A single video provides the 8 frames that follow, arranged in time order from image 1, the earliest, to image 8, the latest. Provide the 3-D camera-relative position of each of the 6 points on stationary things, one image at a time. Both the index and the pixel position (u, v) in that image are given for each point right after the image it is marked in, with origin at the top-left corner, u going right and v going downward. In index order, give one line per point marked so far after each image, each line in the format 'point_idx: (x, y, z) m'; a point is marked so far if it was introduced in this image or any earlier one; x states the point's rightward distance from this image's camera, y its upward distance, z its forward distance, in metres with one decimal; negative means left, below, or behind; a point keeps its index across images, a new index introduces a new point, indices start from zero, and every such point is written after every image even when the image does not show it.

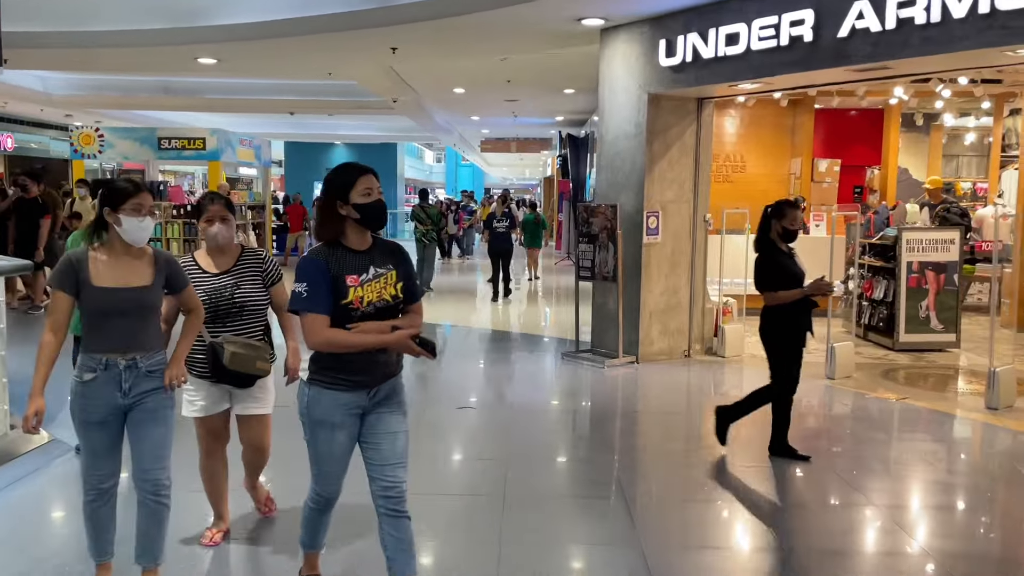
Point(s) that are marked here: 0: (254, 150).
0: (-3.5, +1.9, +11.5) m
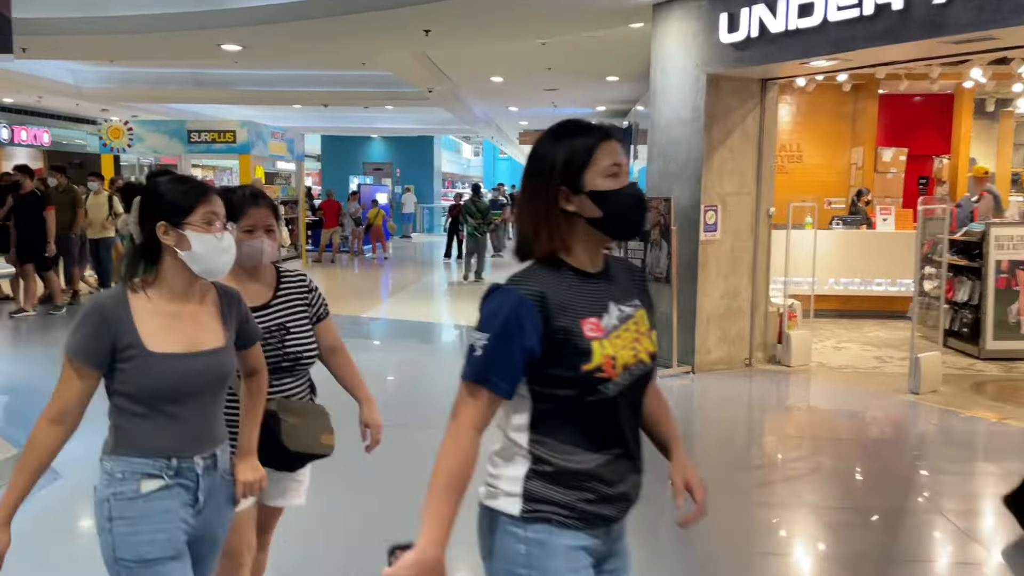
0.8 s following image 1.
0: (-3.0, +1.9, +11.2) m
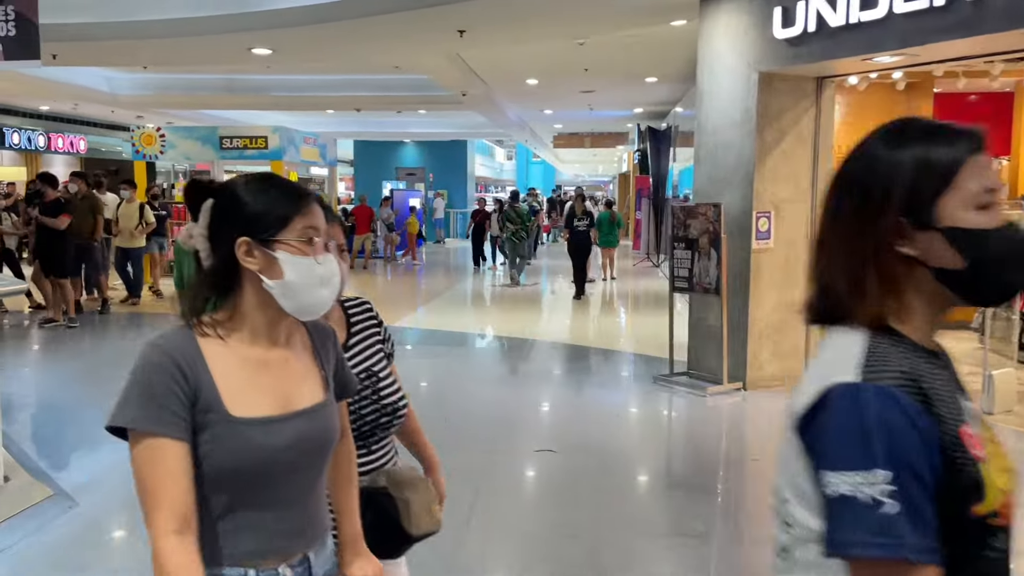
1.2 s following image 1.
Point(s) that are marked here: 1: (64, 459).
0: (-2.5, +1.8, +11.1) m
1: (-2.1, -0.8, +3.9) m
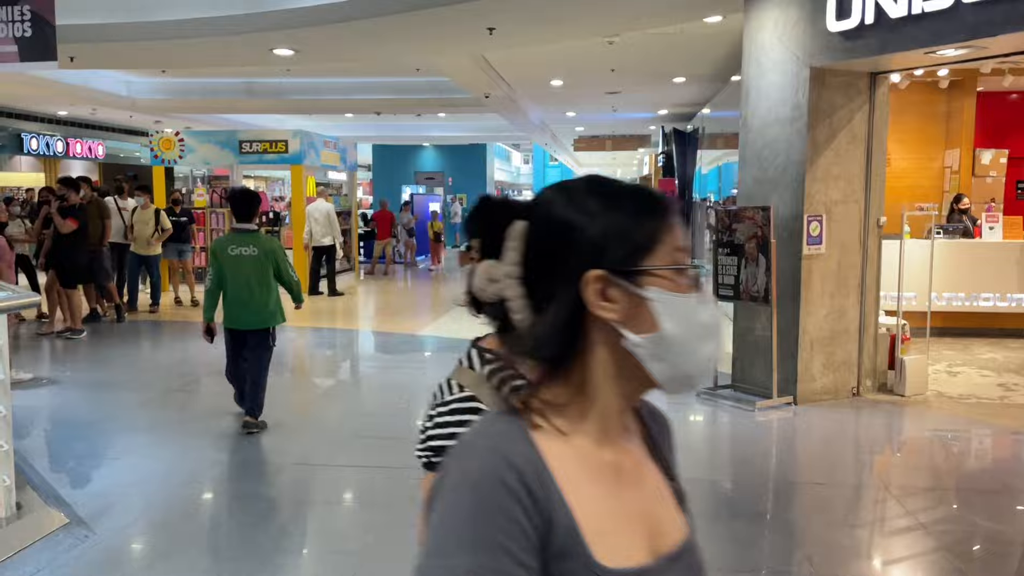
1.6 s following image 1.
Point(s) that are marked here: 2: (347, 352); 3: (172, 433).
0: (-2.2, +1.7, +10.9) m
1: (-1.9, -0.8, +3.7) m
2: (-1.4, -0.5, +7.2) m
3: (-1.8, -0.8, +4.5) m
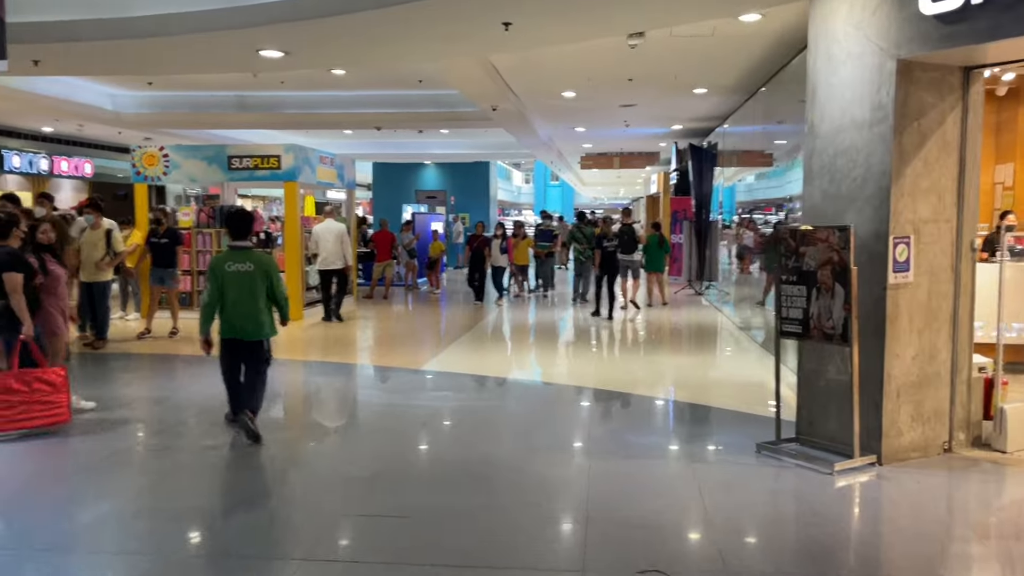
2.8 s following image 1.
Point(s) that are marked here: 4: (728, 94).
0: (-2.1, +1.4, +10.2) m
1: (-1.8, -1.0, +3.0) m
2: (-1.3, -0.7, +6.4) m
3: (-1.7, -0.9, +3.8) m
4: (+2.4, +2.1, +9.3) m
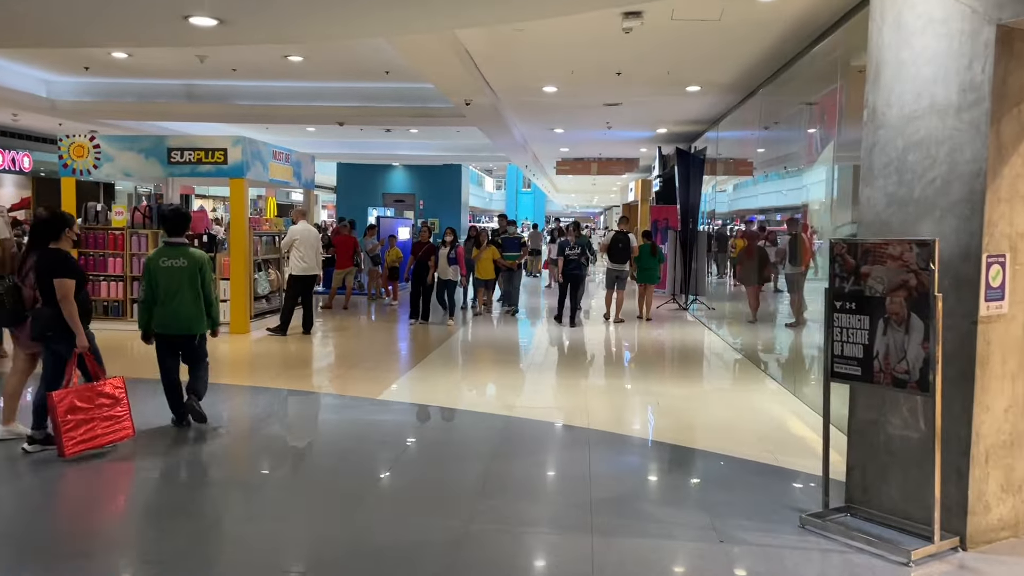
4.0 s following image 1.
0: (-2.4, +1.3, +9.3) m
1: (-1.8, -1.0, +2.1) m
2: (-1.5, -0.8, +5.5) m
3: (-1.8, -1.0, +2.9) m
4: (+2.1, +2.0, +8.6) m
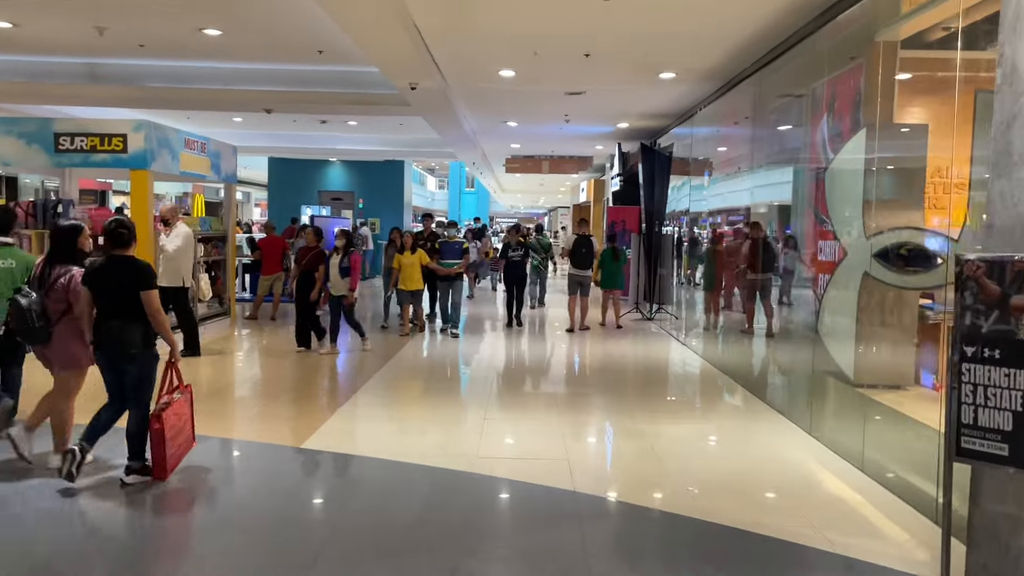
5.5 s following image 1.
0: (-2.9, +1.2, +8.1) m
1: (-1.8, -1.1, +0.9) m
2: (-1.7, -0.9, +4.4) m
3: (-1.8, -1.1, +1.8) m
4: (+1.7, +1.9, +7.7) m
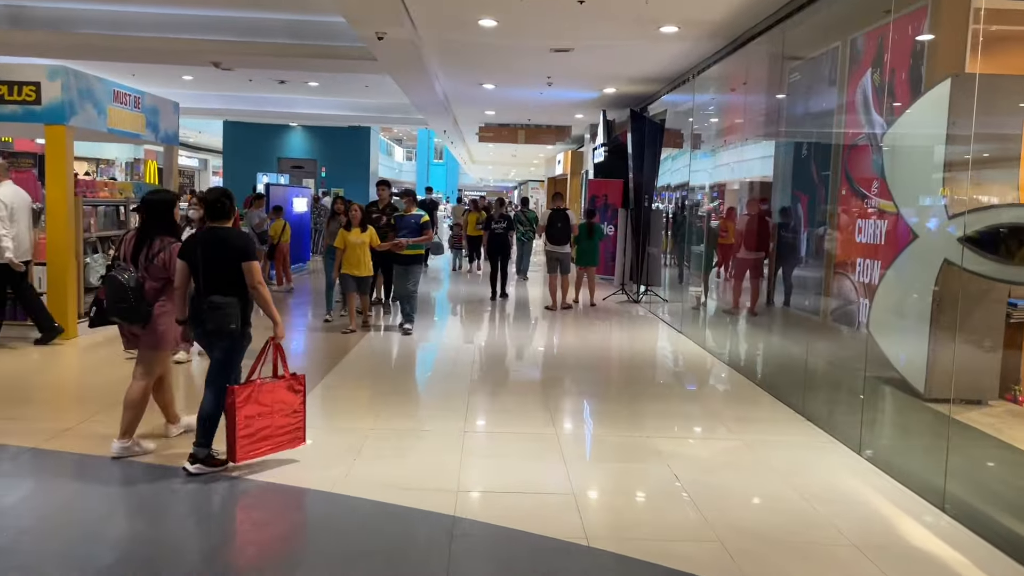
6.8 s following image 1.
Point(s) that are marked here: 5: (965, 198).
0: (-3.1, +1.5, +7.1) m
1: (-1.7, -1.1, +0.1) m
2: (-1.8, -0.8, +3.5) m
3: (-1.8, -1.1, +0.9) m
4: (+1.5, +2.0, +6.9) m
5: (+1.8, +0.3, +3.3) m
